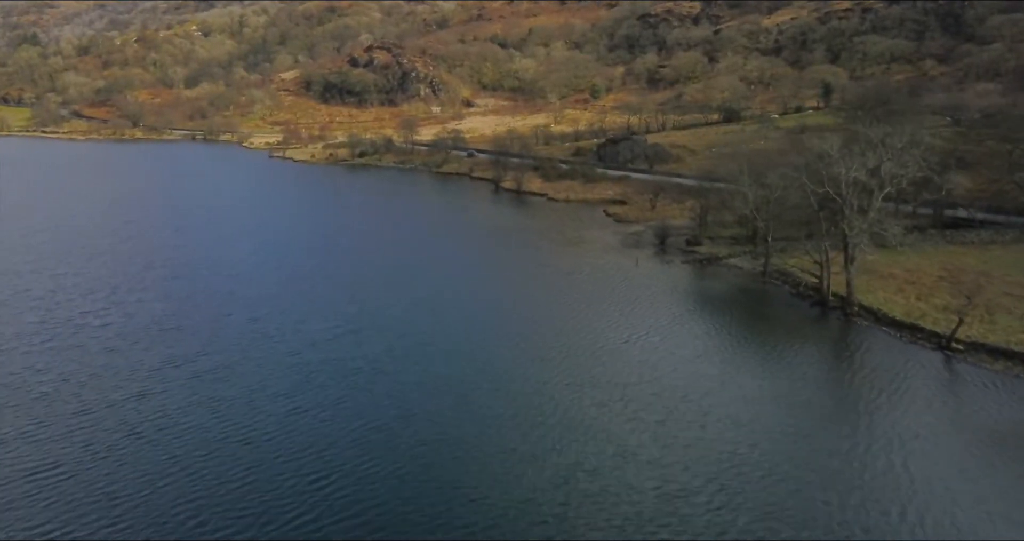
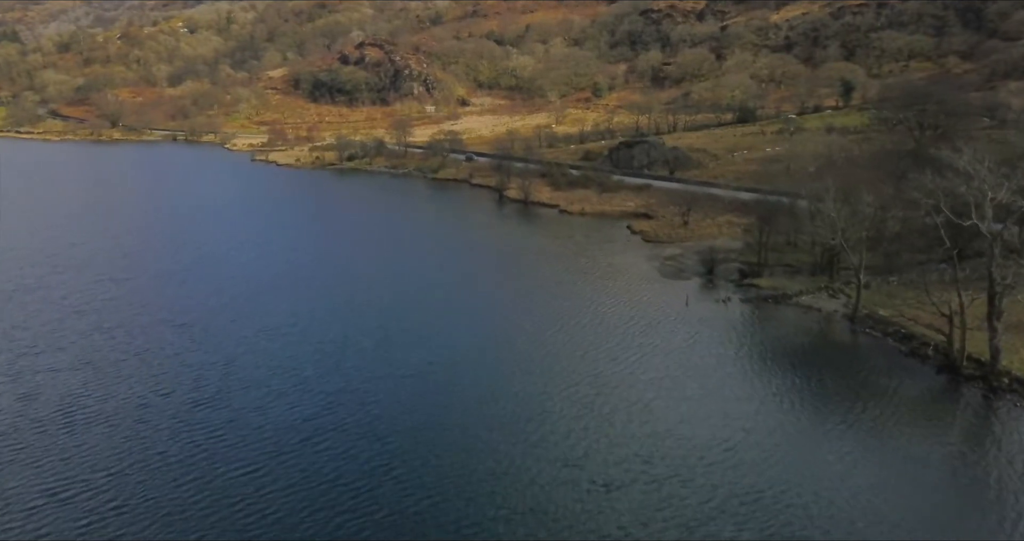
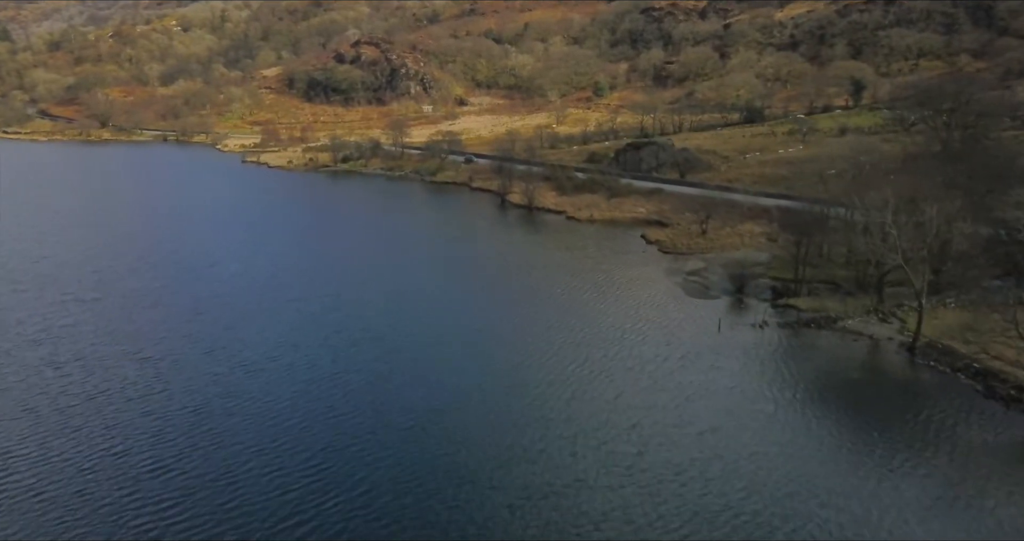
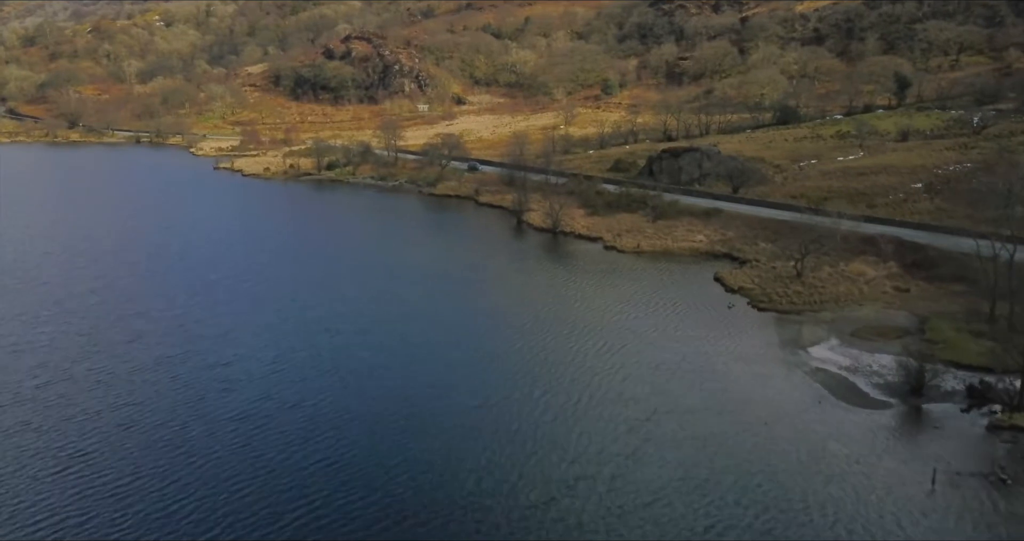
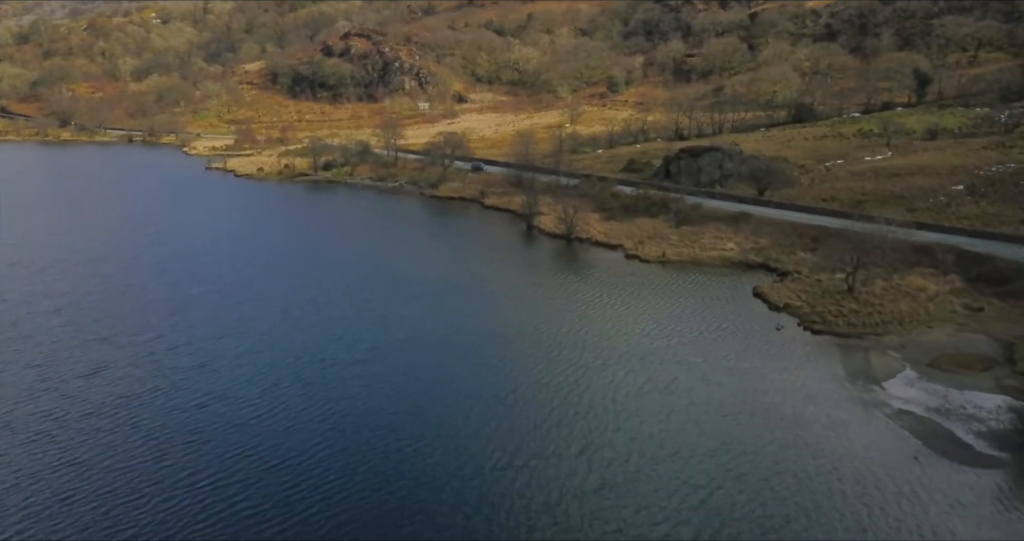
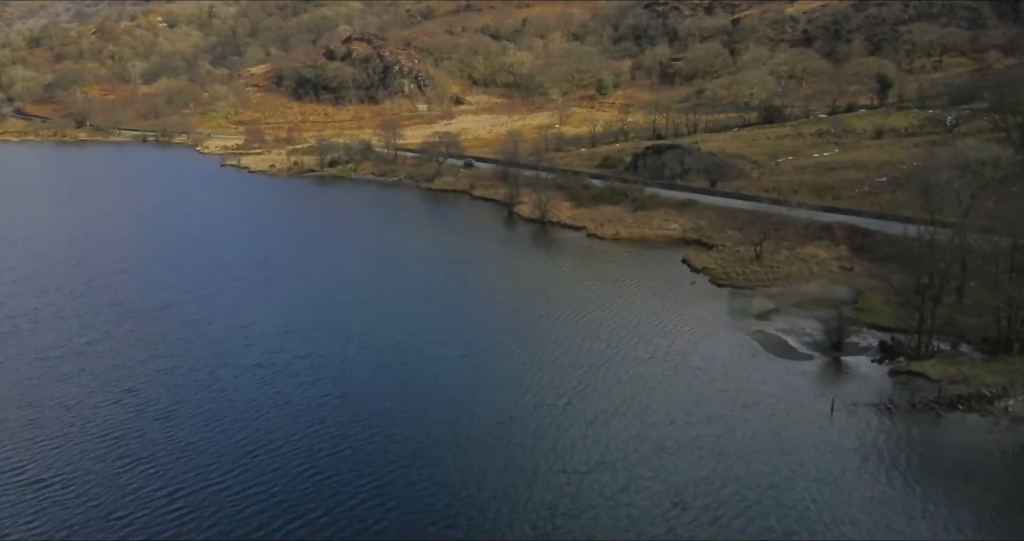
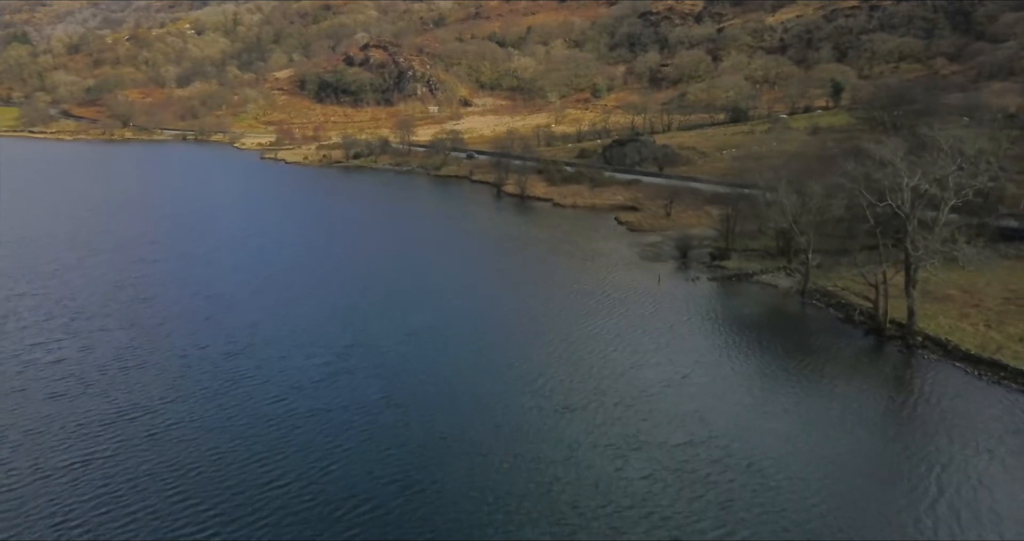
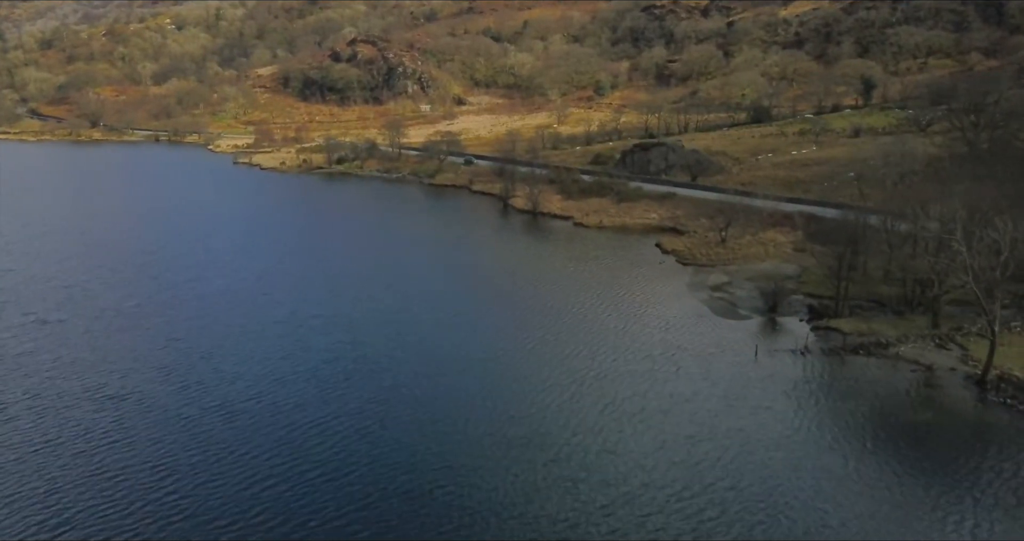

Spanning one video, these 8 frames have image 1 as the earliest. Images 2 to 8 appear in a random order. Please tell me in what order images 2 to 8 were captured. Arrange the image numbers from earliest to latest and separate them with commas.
7, 2, 3, 8, 6, 4, 5
